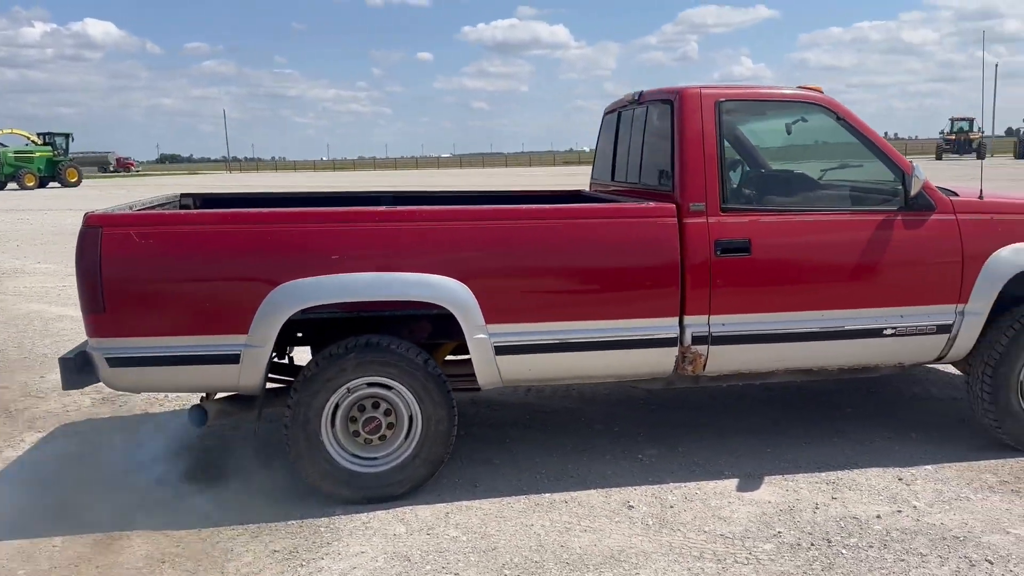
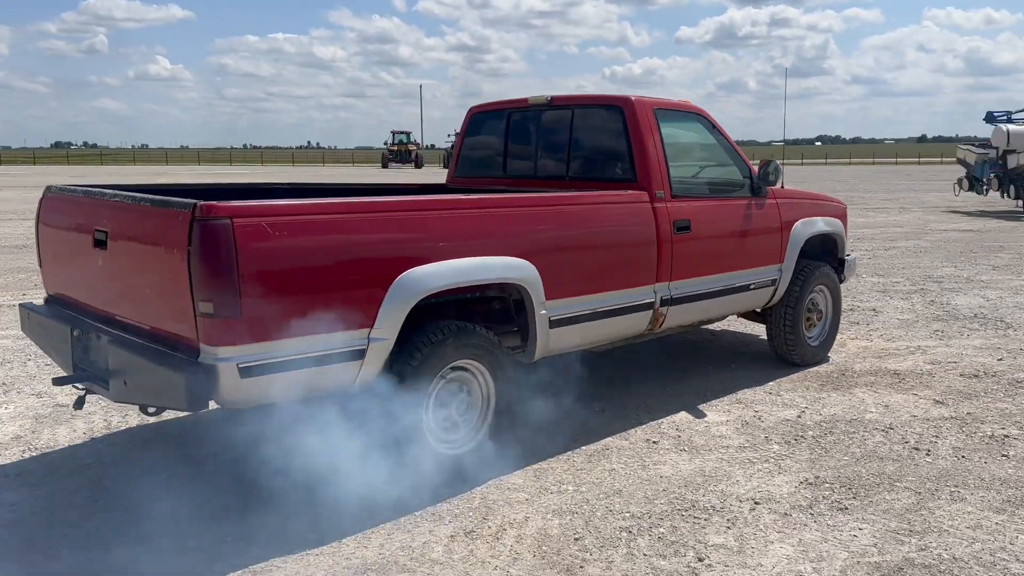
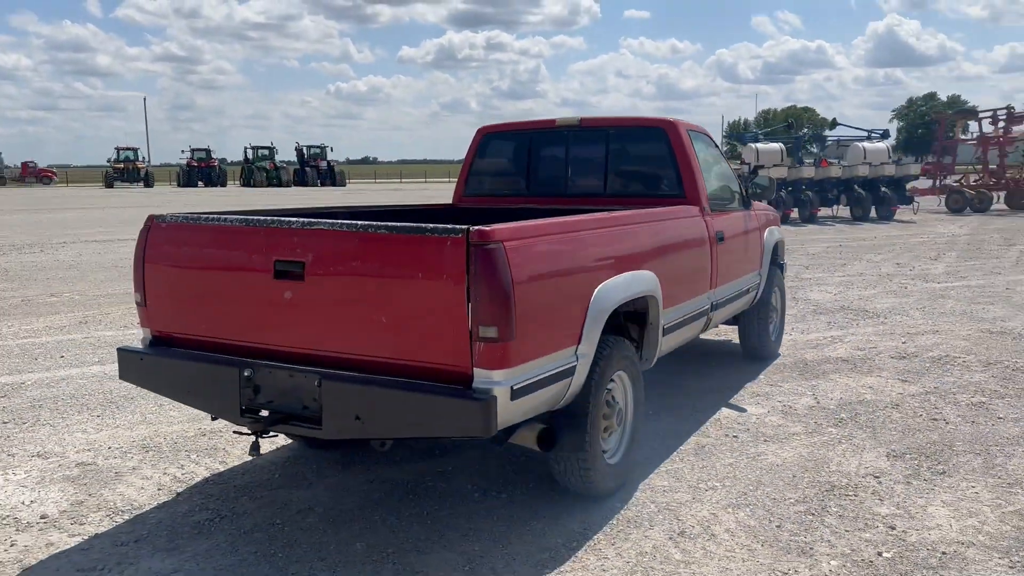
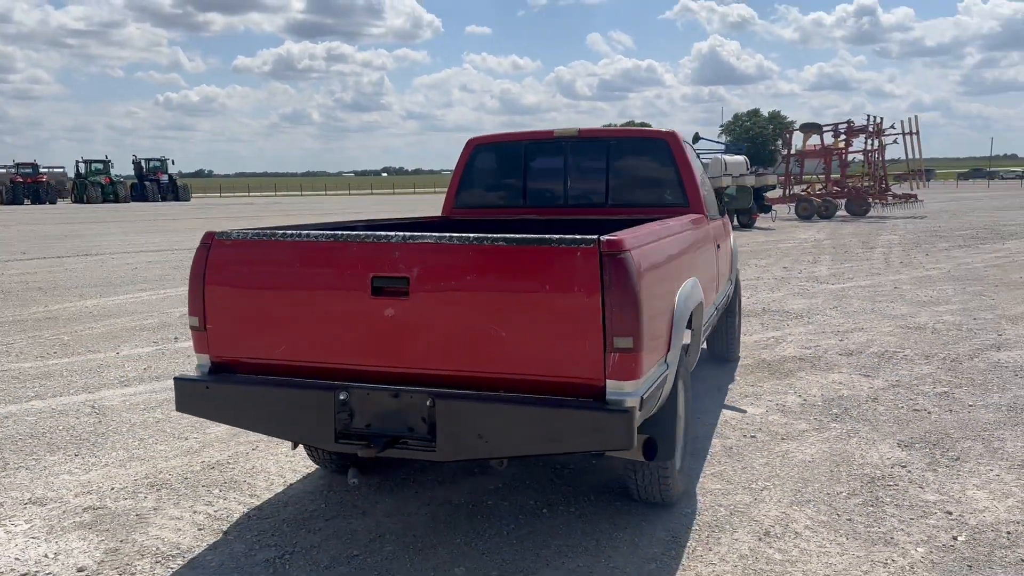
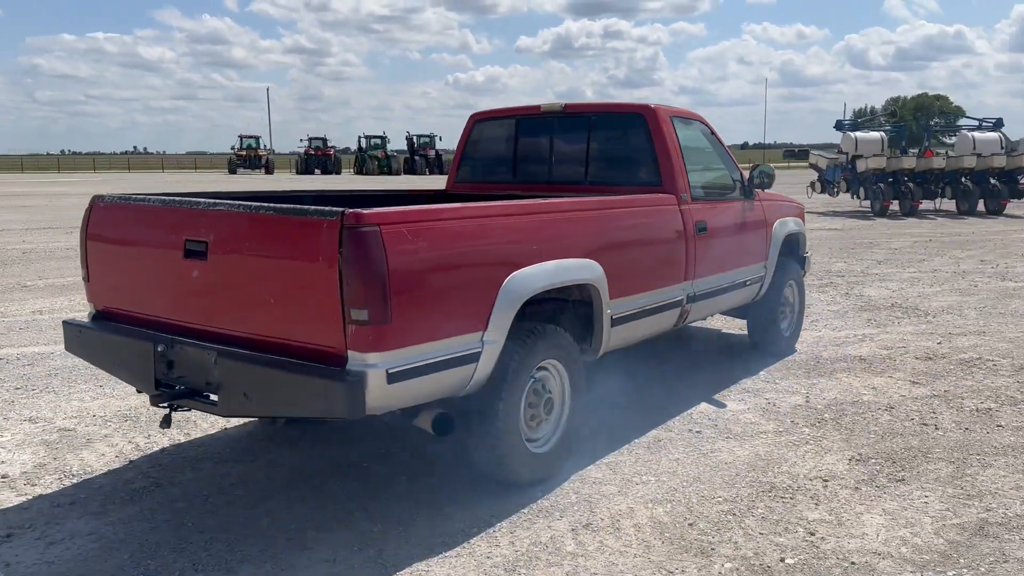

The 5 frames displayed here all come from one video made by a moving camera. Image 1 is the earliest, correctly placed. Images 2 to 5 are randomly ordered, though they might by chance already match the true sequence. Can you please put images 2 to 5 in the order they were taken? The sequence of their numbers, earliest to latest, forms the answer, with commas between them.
2, 5, 3, 4
